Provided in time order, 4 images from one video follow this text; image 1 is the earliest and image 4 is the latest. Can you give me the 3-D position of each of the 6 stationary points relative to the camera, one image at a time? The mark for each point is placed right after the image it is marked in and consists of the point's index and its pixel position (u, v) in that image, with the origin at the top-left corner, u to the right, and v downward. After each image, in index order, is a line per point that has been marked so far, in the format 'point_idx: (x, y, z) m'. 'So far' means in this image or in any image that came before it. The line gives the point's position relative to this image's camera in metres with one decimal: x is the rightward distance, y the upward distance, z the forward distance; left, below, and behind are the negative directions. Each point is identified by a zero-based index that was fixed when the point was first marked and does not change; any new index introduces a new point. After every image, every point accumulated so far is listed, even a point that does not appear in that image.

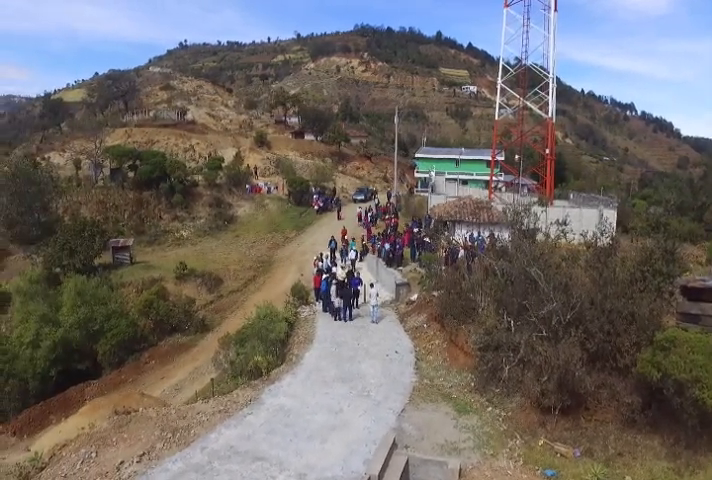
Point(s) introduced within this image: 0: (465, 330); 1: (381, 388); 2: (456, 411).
0: (+2.5, -2.1, +14.1) m
1: (+0.5, -2.9, +12.2) m
2: (+1.8, -3.1, +11.2) m
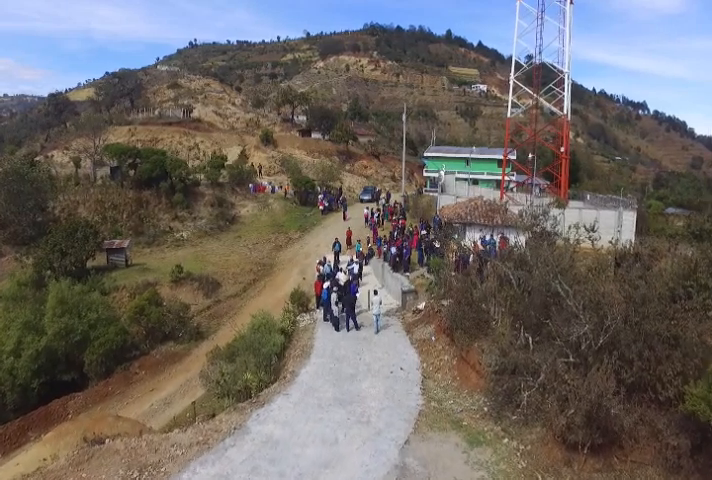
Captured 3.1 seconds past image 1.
0: (+2.5, -2.2, +12.8) m
1: (+0.5, -3.0, +10.9) m
2: (+1.8, -3.2, +9.9) m
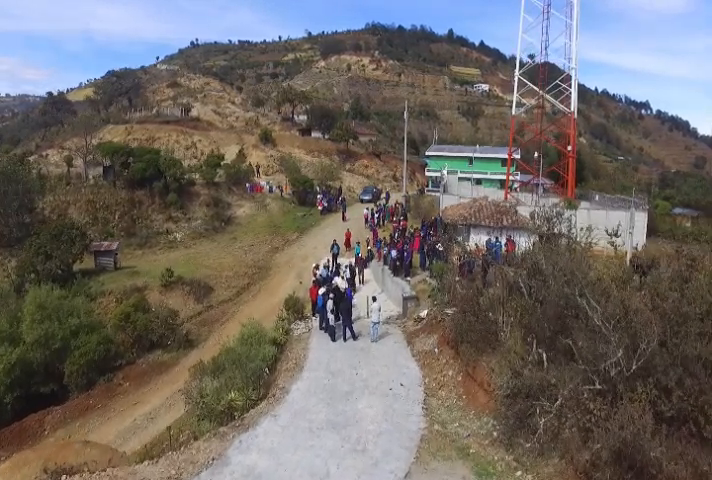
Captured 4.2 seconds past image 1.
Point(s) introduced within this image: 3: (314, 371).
0: (+2.4, -2.3, +11.6) m
1: (+0.4, -3.1, +9.8) m
2: (+1.7, -3.3, +8.7) m
3: (-0.9, -2.7, +12.9) m
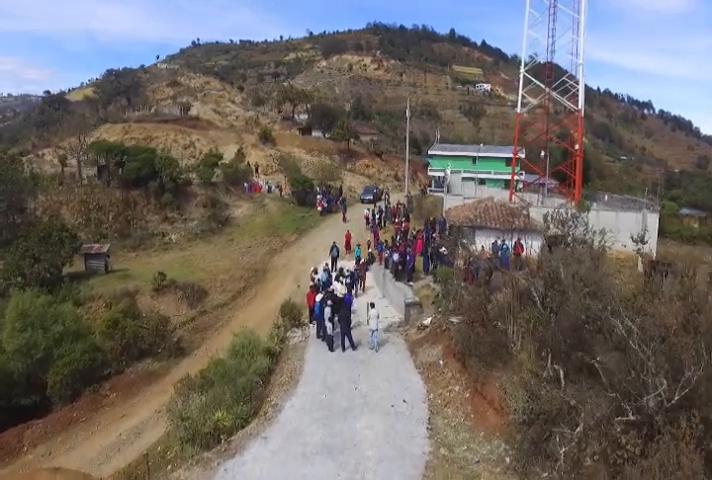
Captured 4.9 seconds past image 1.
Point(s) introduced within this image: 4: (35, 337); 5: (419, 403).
0: (+2.4, -2.4, +10.7) m
1: (+0.4, -3.2, +8.9) m
2: (+1.6, -3.4, +7.8) m
3: (-0.9, -2.8, +12.0) m
4: (-8.4, -2.5, +16.3) m
5: (+1.1, -2.9, +11.2) m
